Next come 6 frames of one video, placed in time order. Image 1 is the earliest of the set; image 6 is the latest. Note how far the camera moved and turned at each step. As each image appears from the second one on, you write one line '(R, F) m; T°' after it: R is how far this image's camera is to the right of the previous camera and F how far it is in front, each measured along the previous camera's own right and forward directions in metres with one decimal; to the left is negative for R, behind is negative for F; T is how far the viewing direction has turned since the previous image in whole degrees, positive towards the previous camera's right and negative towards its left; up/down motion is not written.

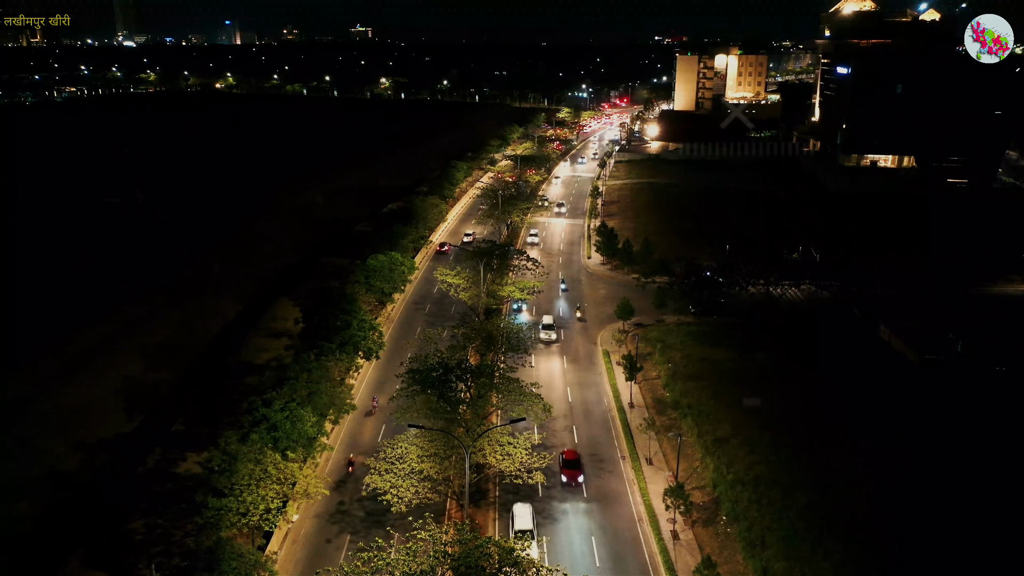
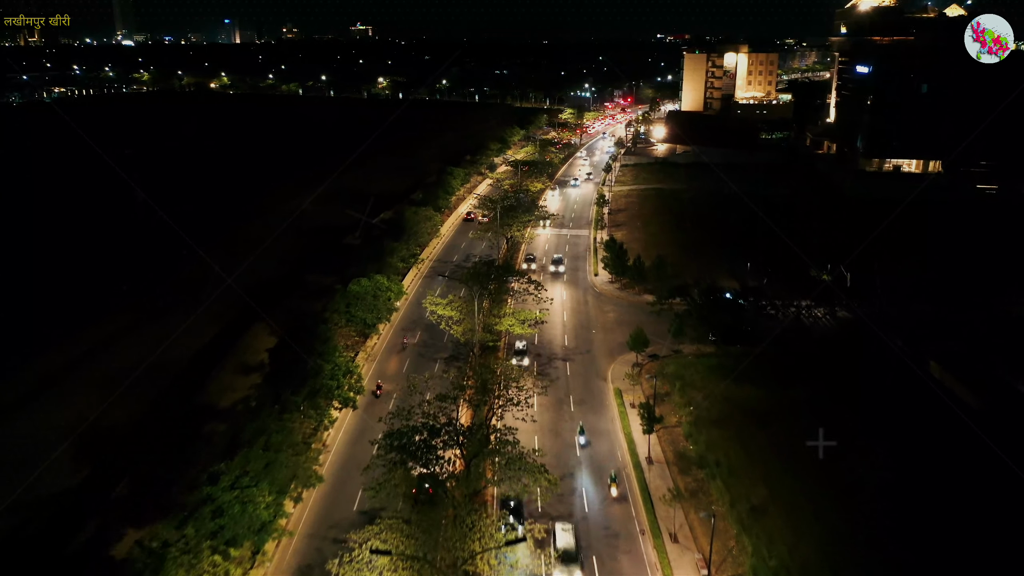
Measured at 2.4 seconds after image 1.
(+0.1, +4.3) m; 0°
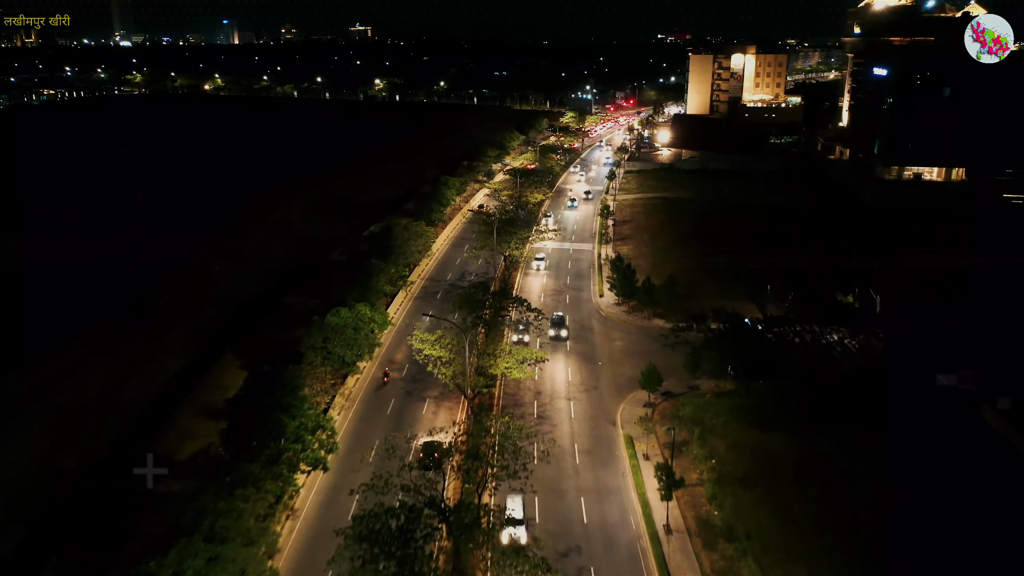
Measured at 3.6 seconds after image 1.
(+0.1, +3.7) m; 0°
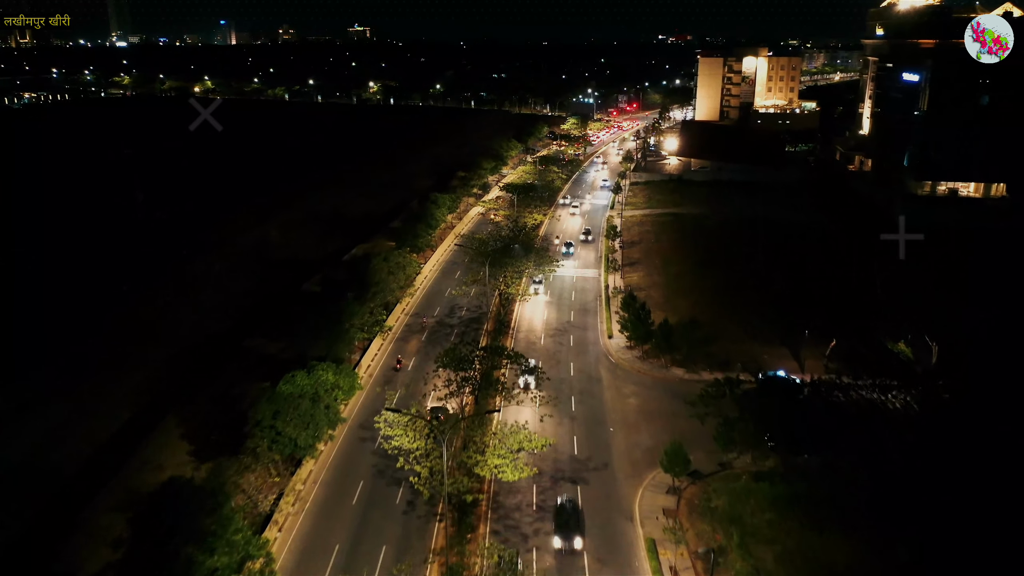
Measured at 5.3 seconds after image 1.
(+0.2, +5.6) m; 0°
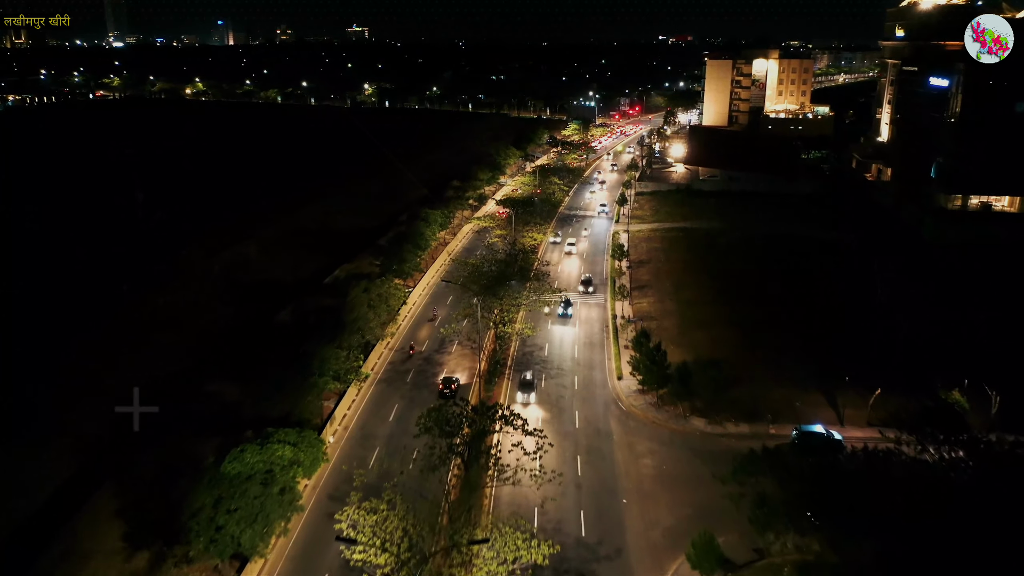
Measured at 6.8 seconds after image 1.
(+0.1, +4.4) m; 0°
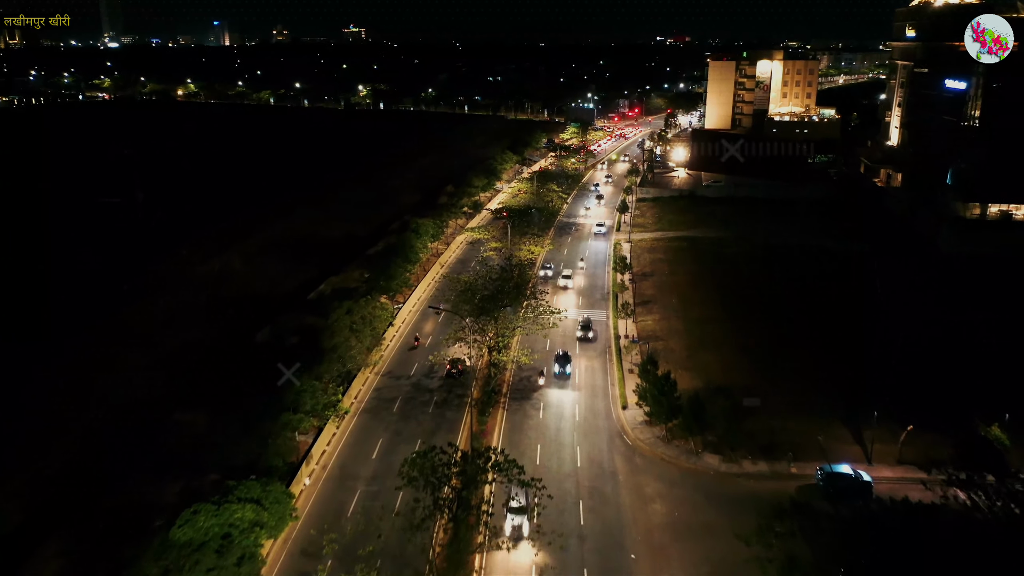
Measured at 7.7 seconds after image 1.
(+0.1, +2.7) m; 0°
